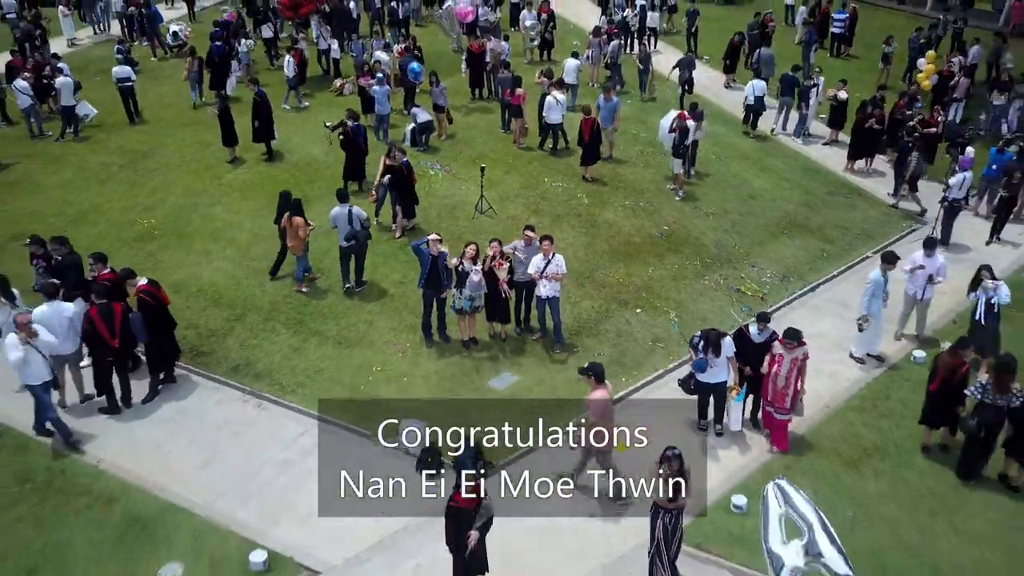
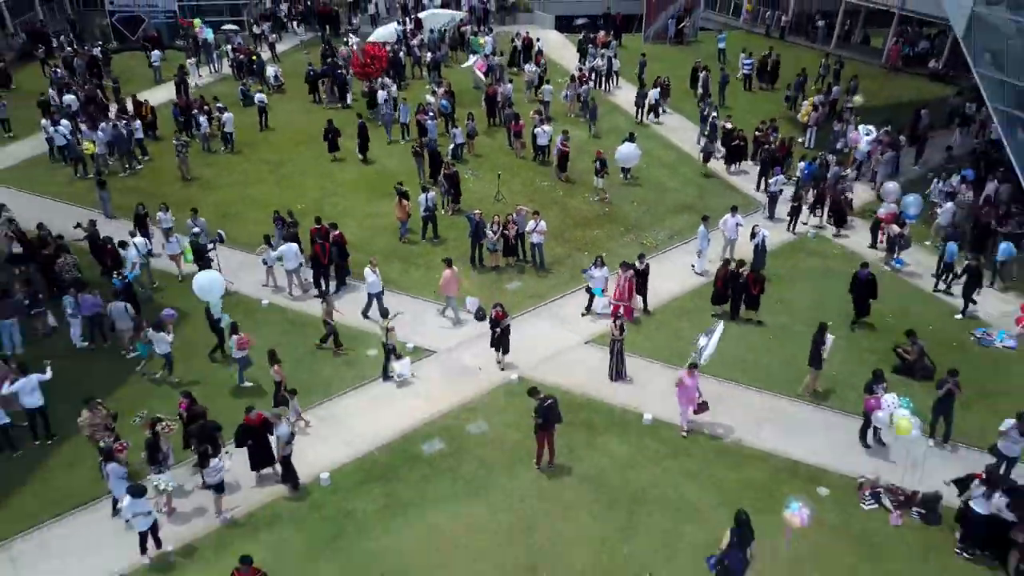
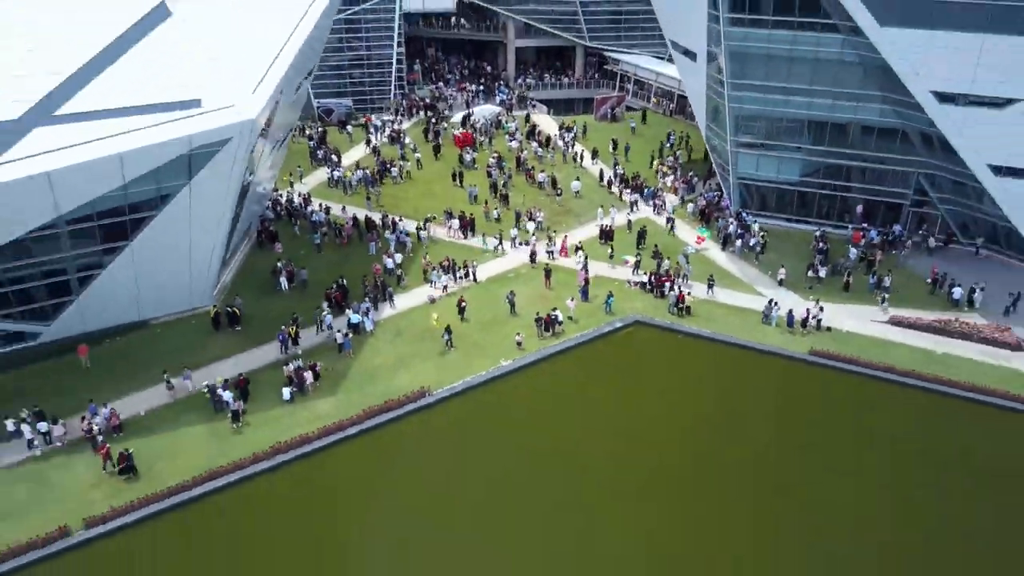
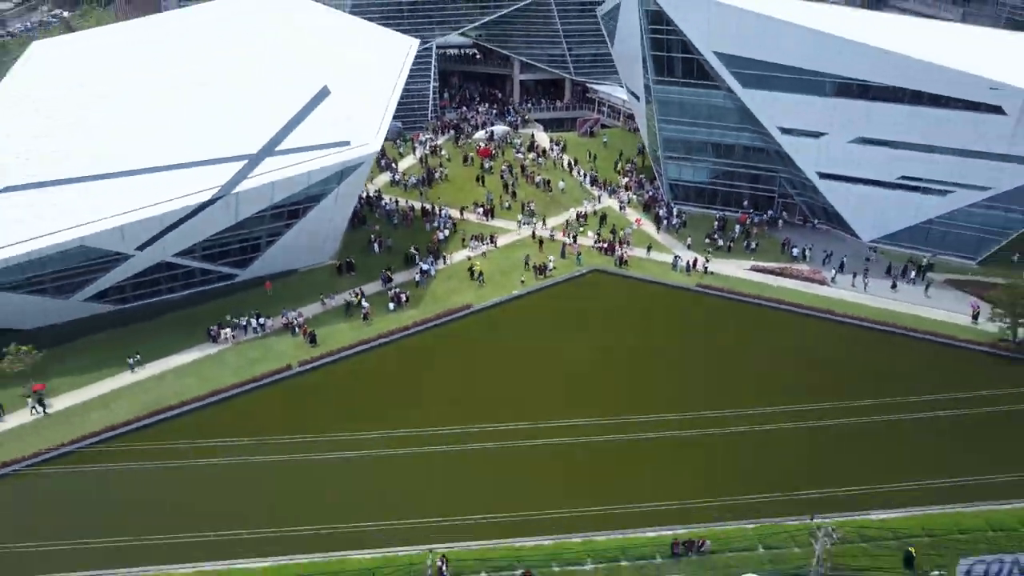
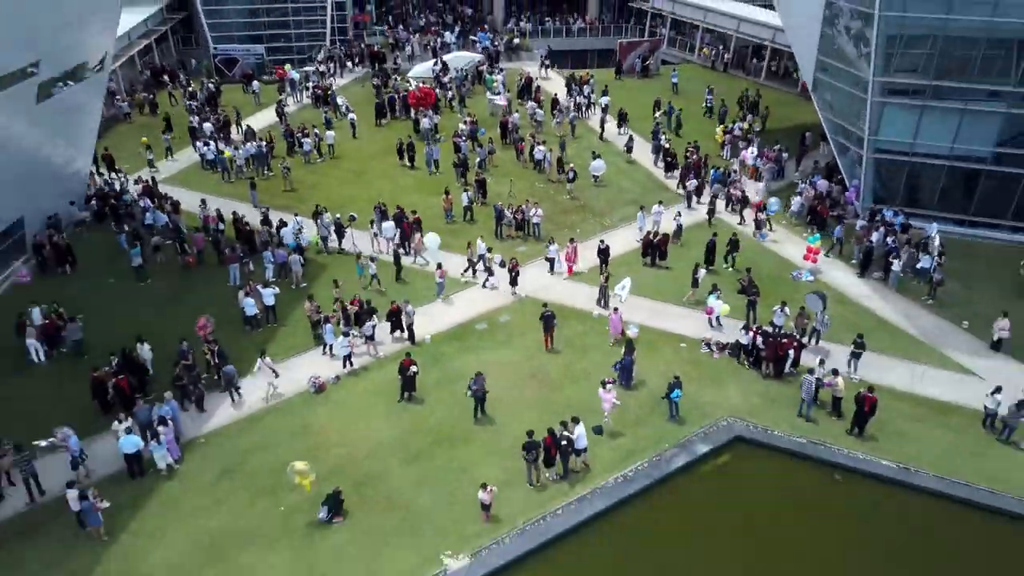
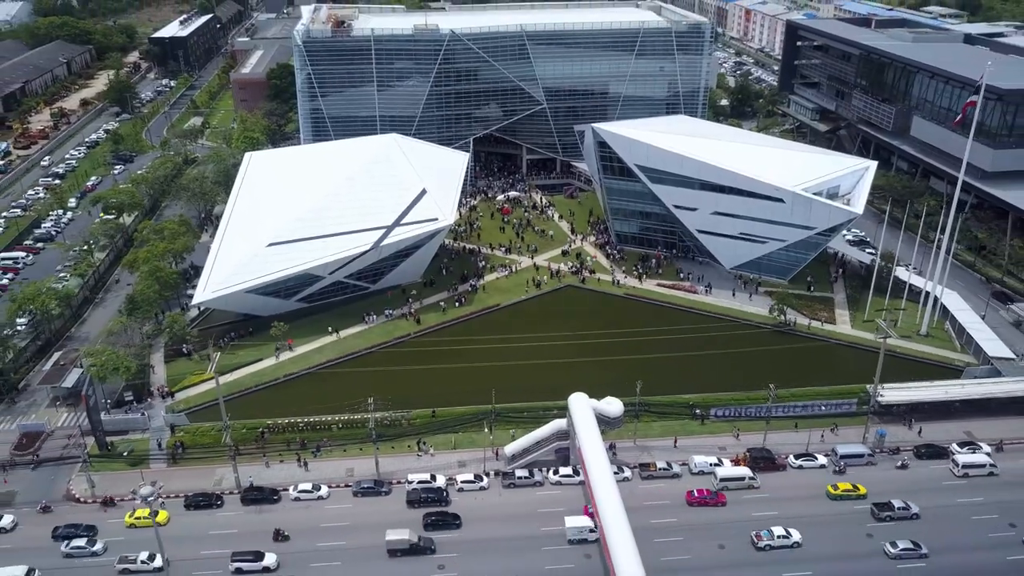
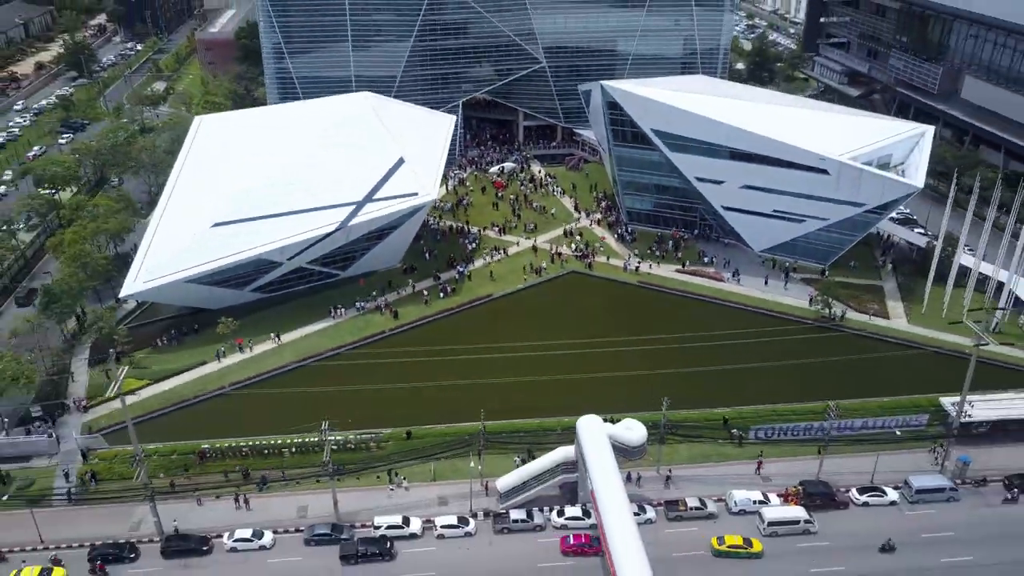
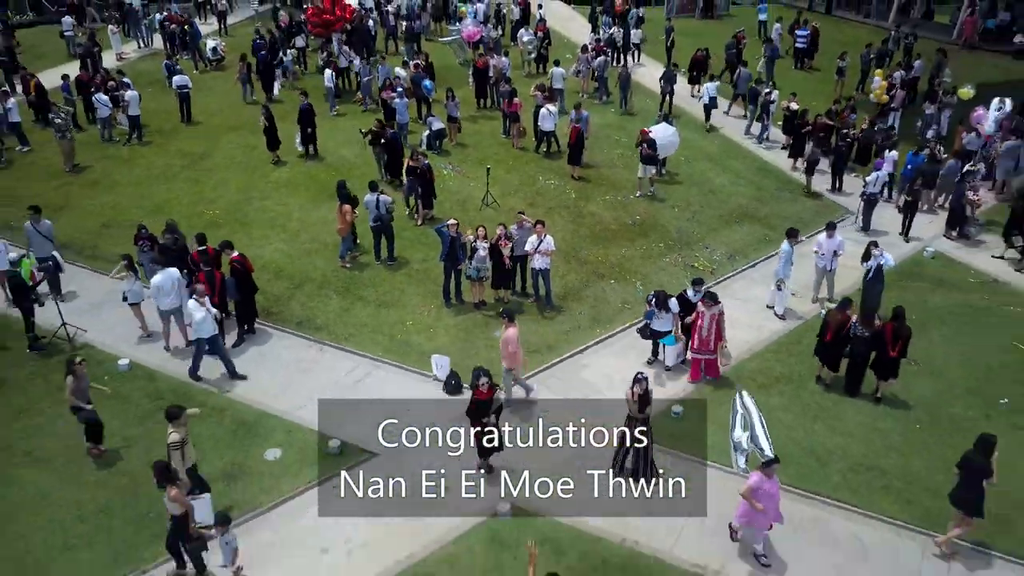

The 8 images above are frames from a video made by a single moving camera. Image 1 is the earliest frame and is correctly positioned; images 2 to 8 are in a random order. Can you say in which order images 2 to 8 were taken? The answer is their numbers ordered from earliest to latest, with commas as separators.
8, 2, 5, 3, 4, 7, 6
